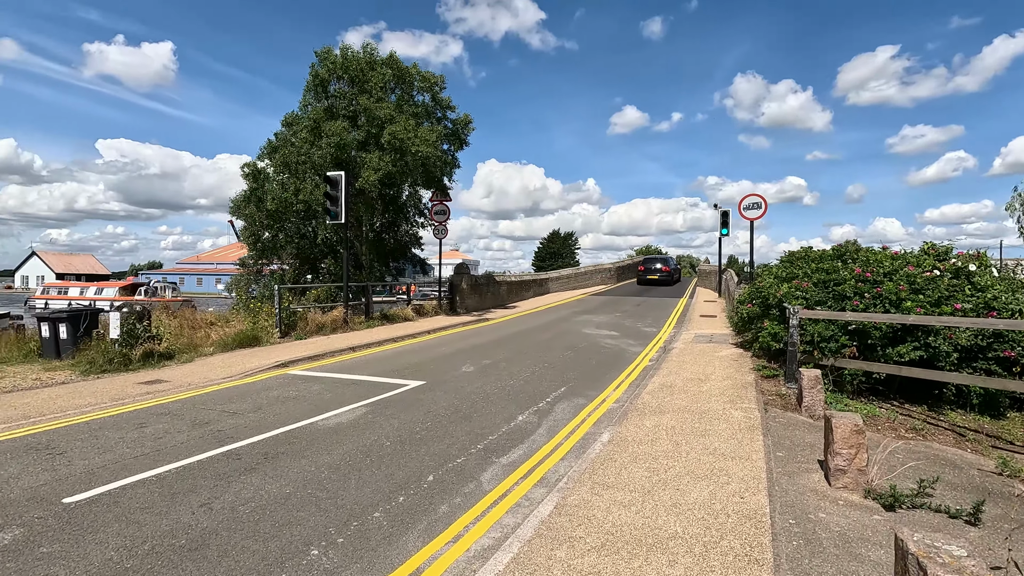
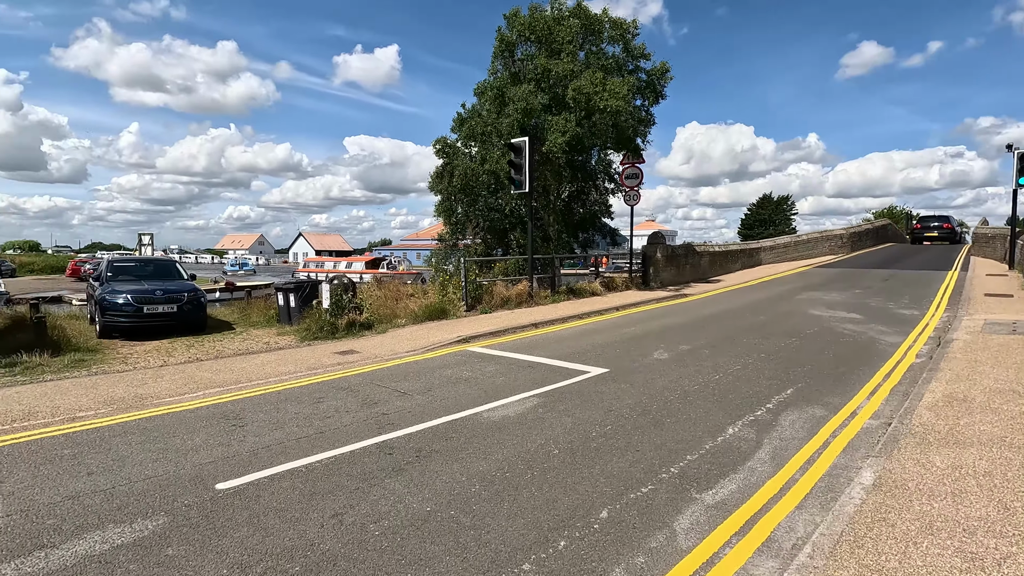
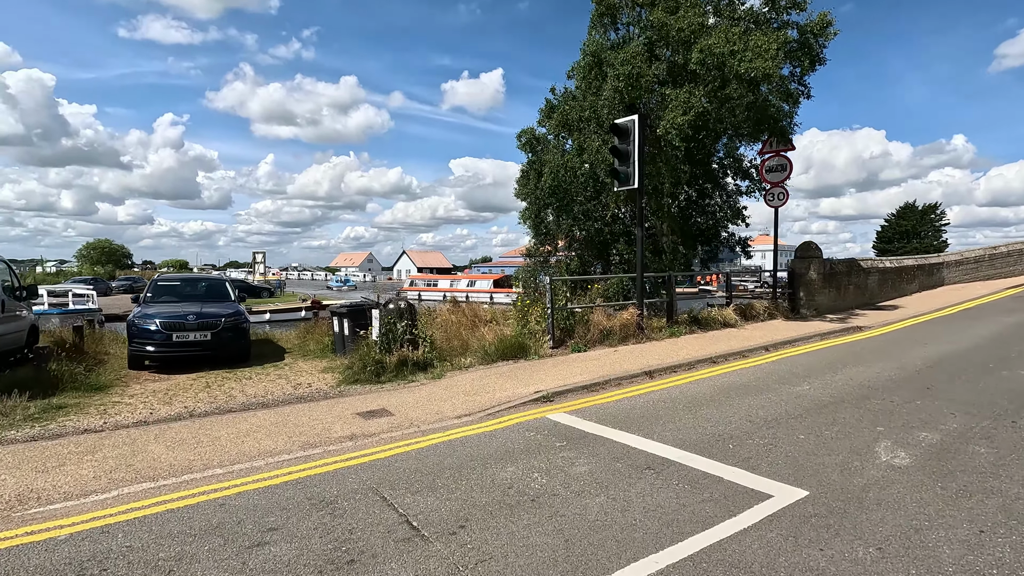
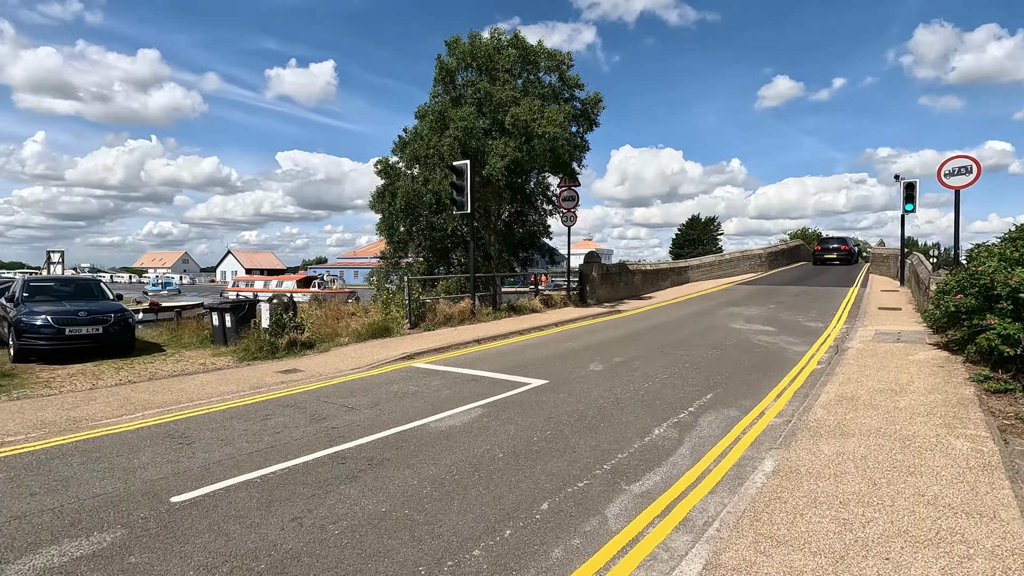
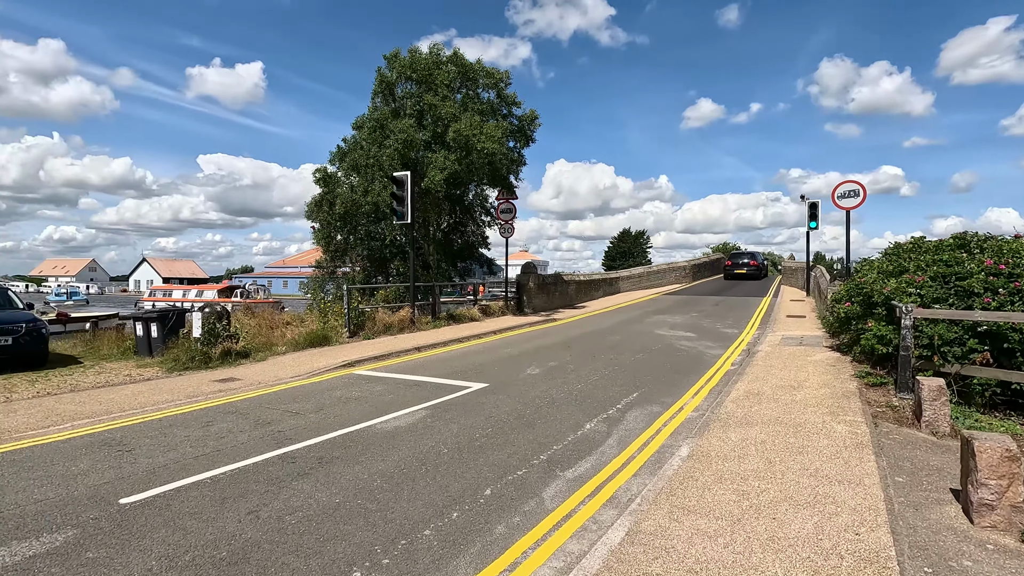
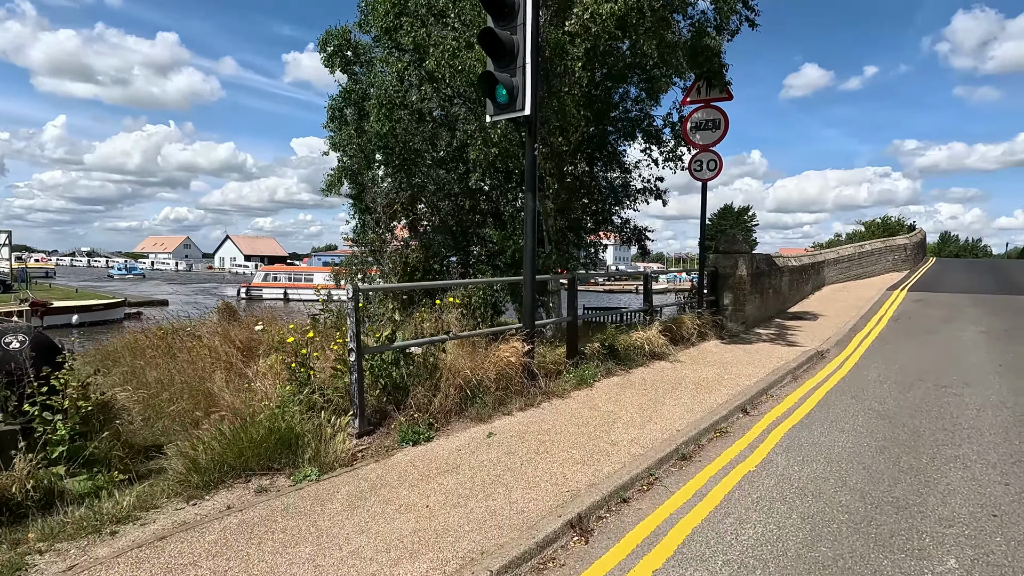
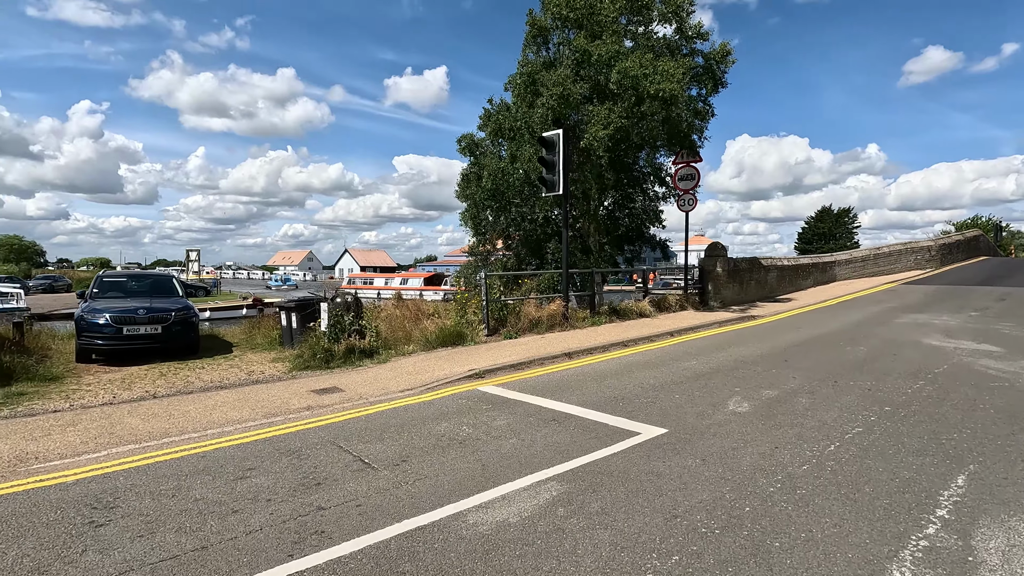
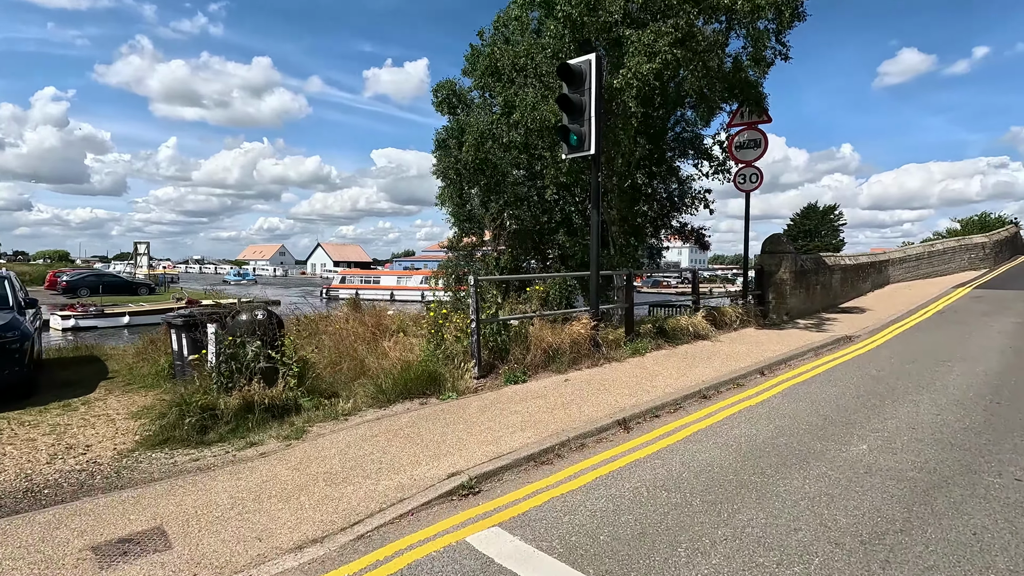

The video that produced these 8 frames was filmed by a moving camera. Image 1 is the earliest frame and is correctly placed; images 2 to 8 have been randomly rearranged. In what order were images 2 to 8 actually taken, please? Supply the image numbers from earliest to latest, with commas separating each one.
5, 4, 2, 7, 3, 8, 6
